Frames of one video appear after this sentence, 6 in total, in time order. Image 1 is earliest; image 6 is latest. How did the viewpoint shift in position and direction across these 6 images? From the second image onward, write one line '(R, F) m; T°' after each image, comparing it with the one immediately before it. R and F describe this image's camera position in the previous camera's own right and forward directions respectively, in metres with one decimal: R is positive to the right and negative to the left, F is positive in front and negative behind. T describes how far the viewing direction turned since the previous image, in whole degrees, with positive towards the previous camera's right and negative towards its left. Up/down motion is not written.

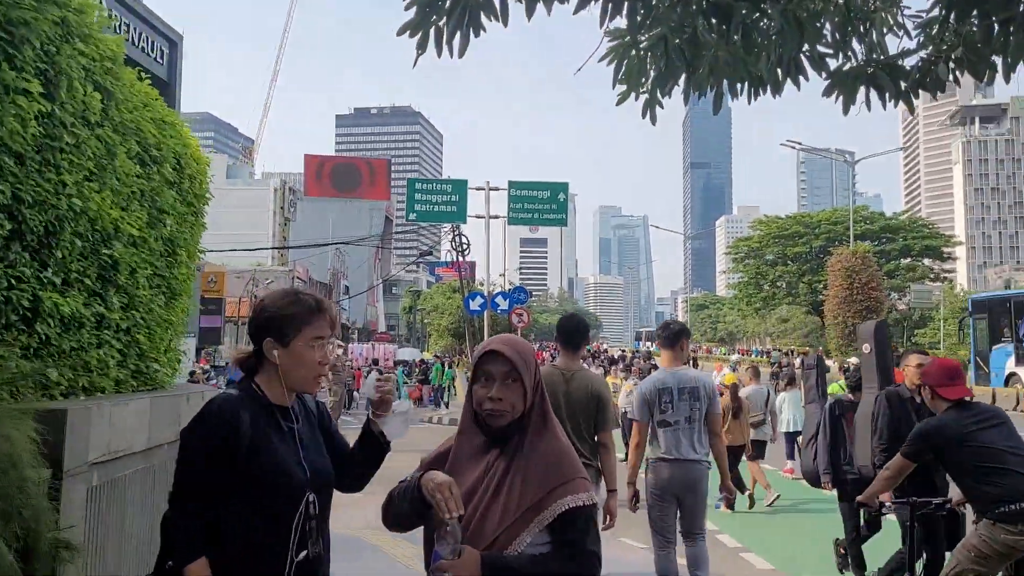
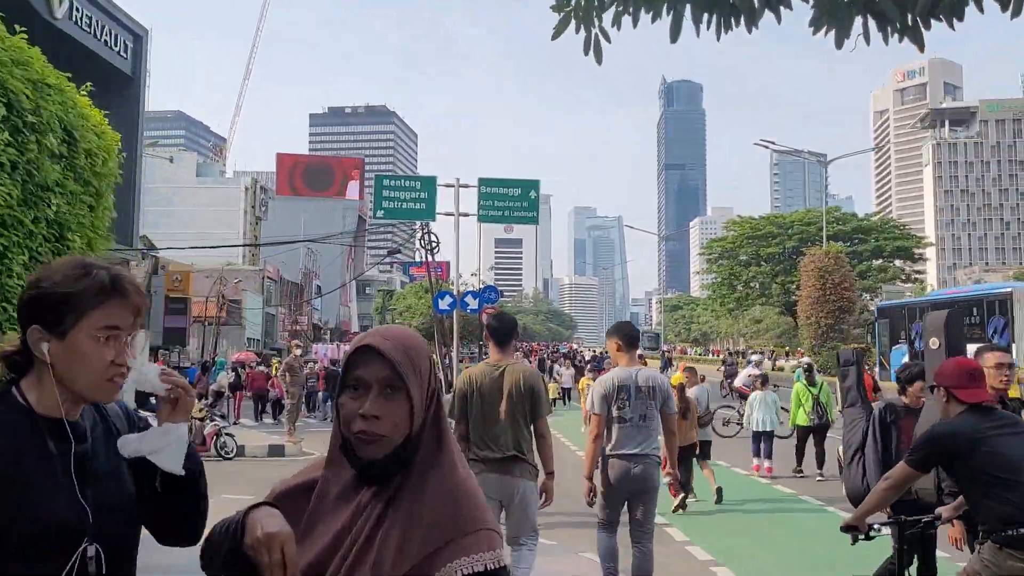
(+0.1, +0.5) m; +2°
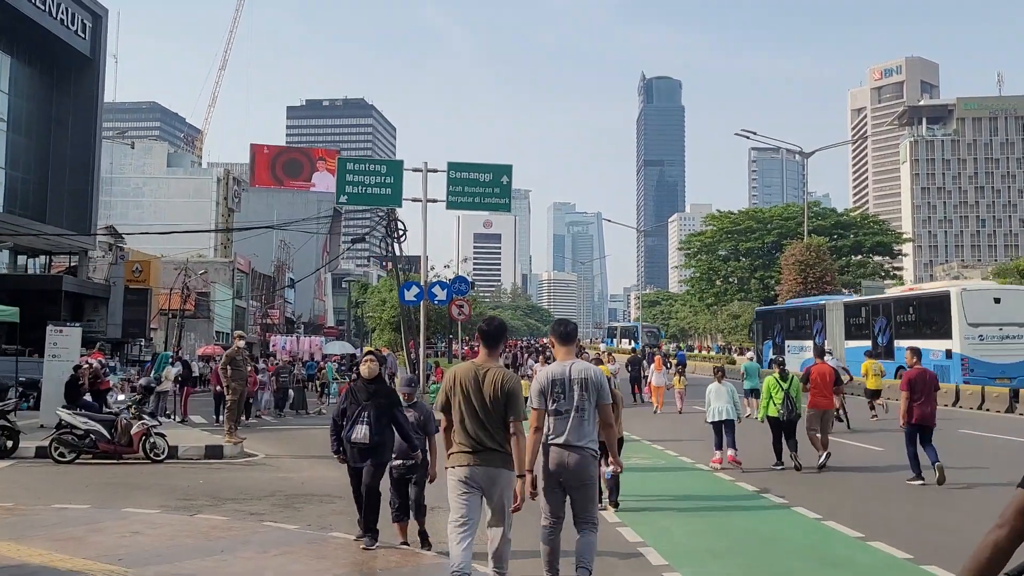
(+0.2, +1.1) m; +1°
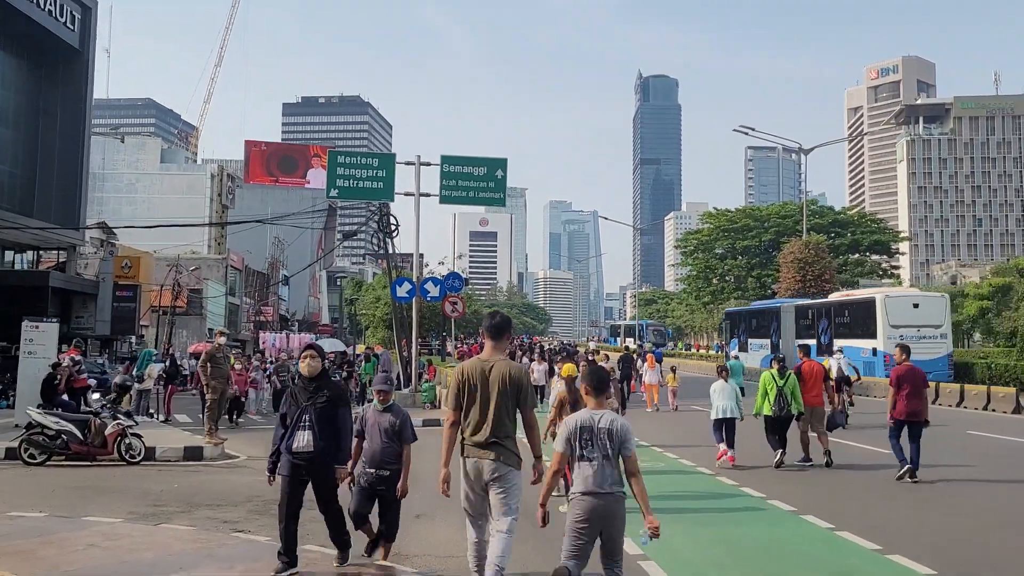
(0.0, +0.5) m; 0°
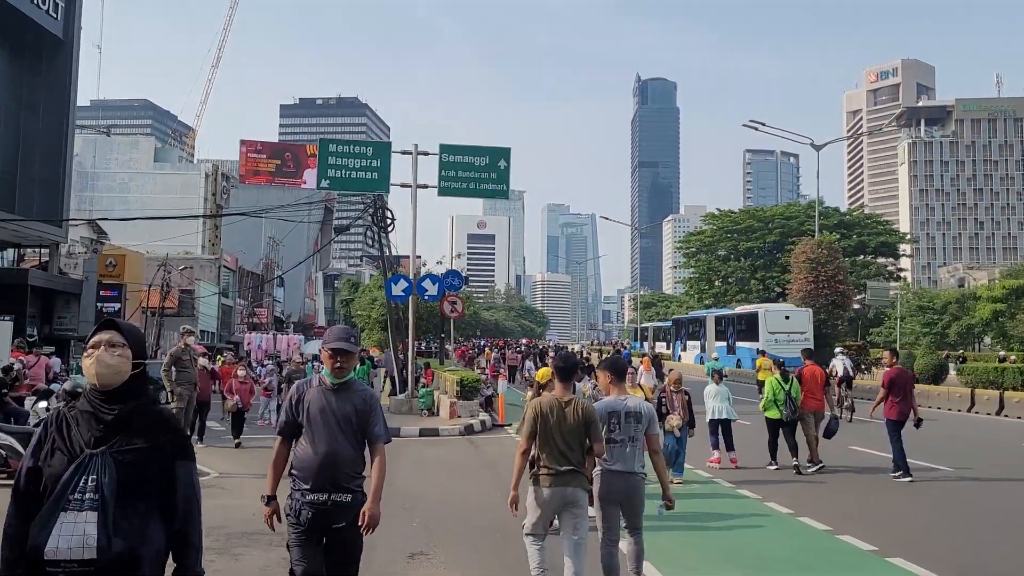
(-0.1, +1.4) m; 0°
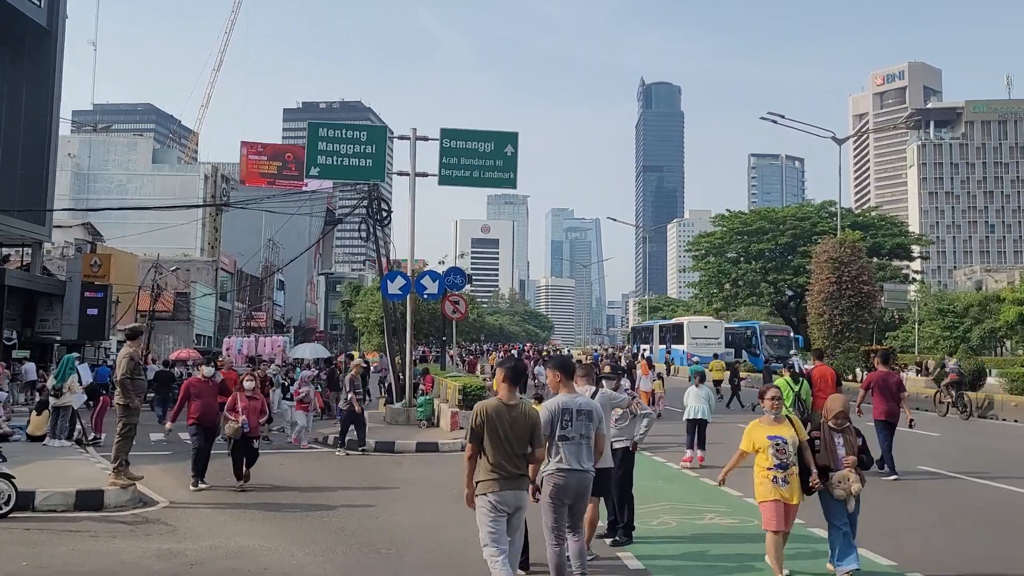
(-0.1, +1.7) m; 0°
